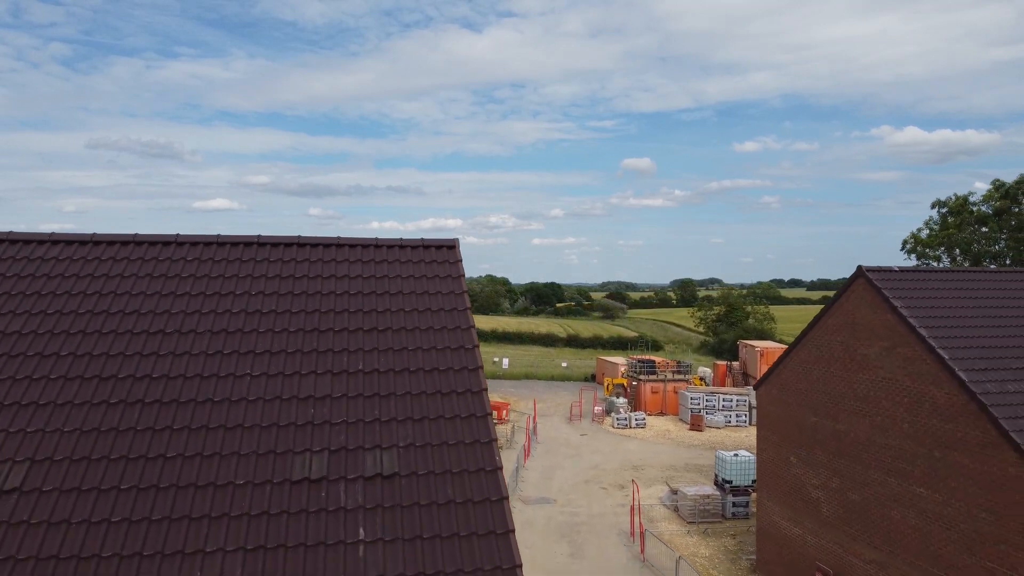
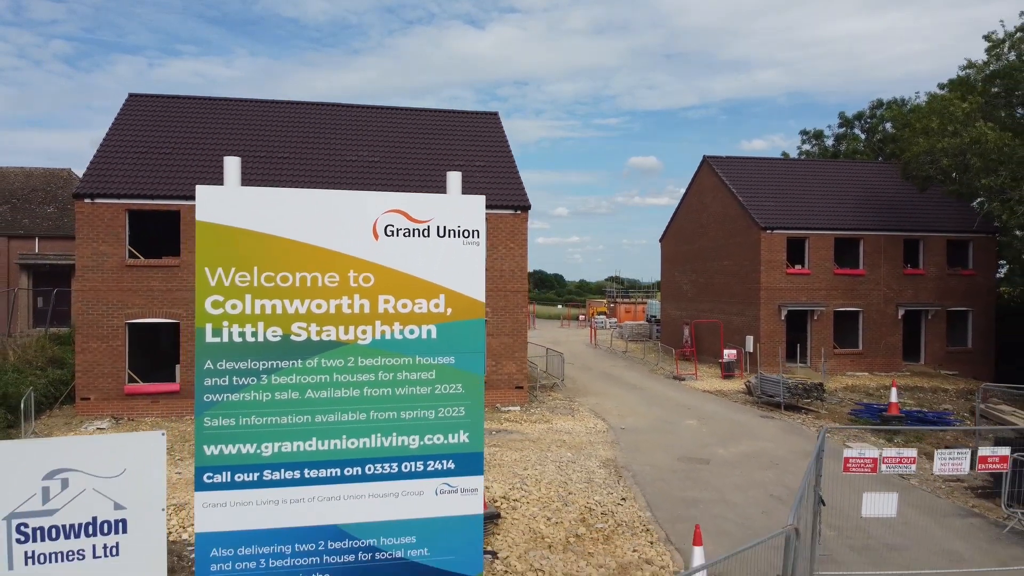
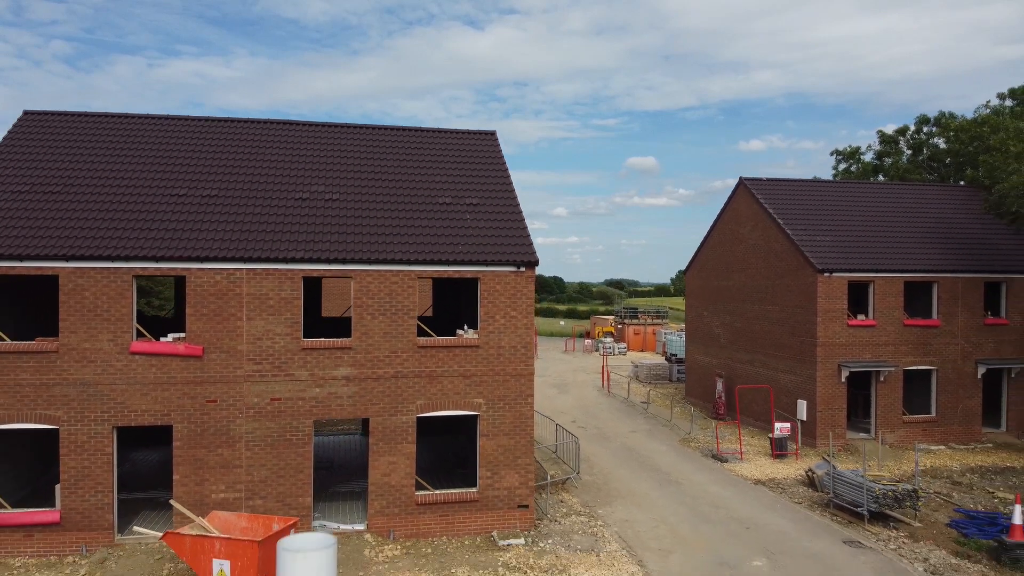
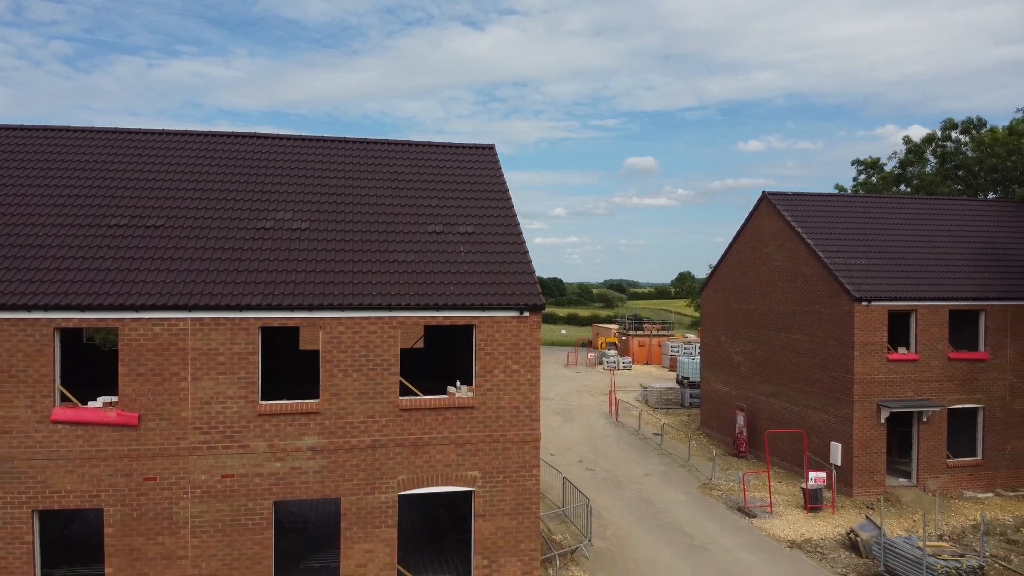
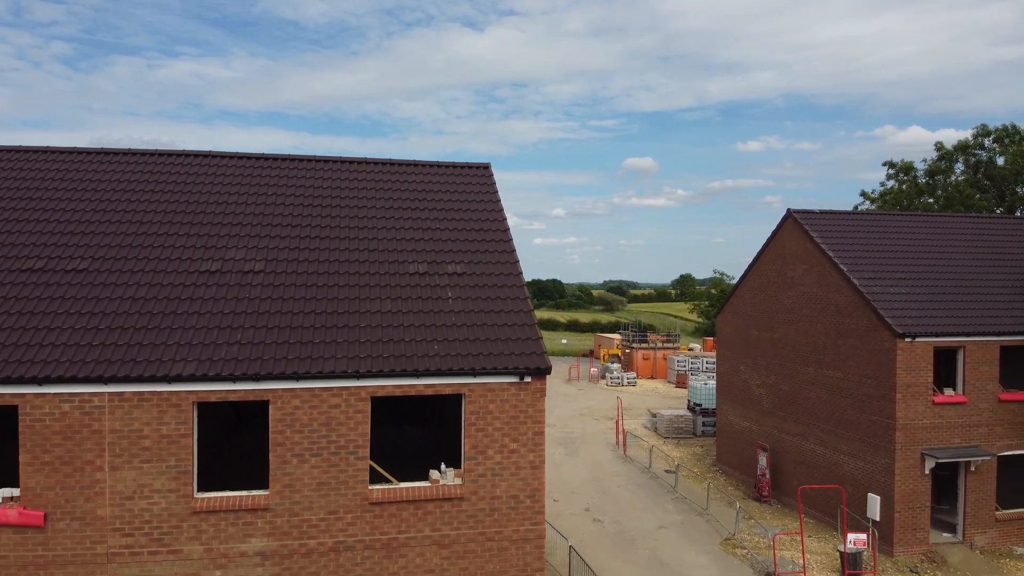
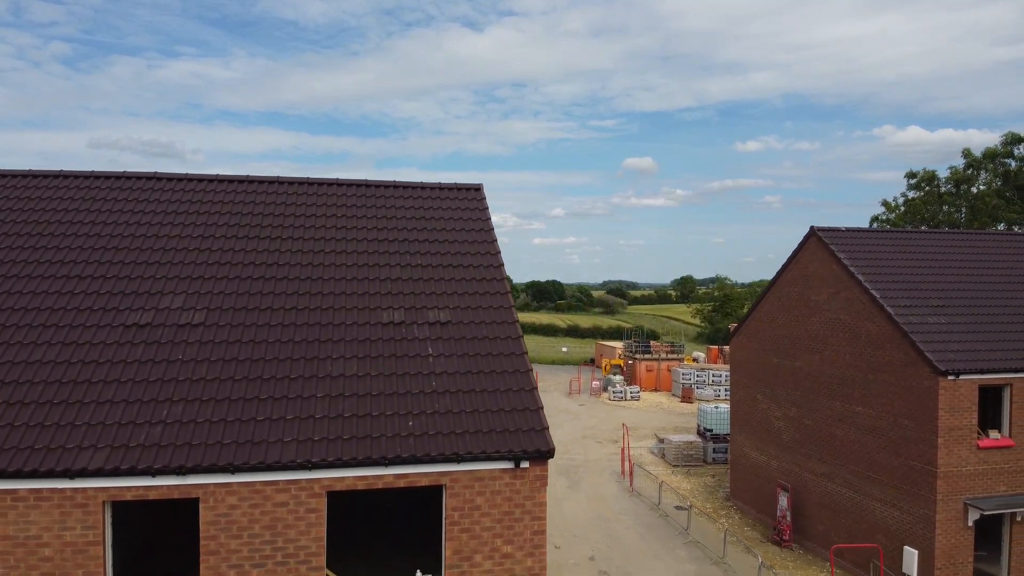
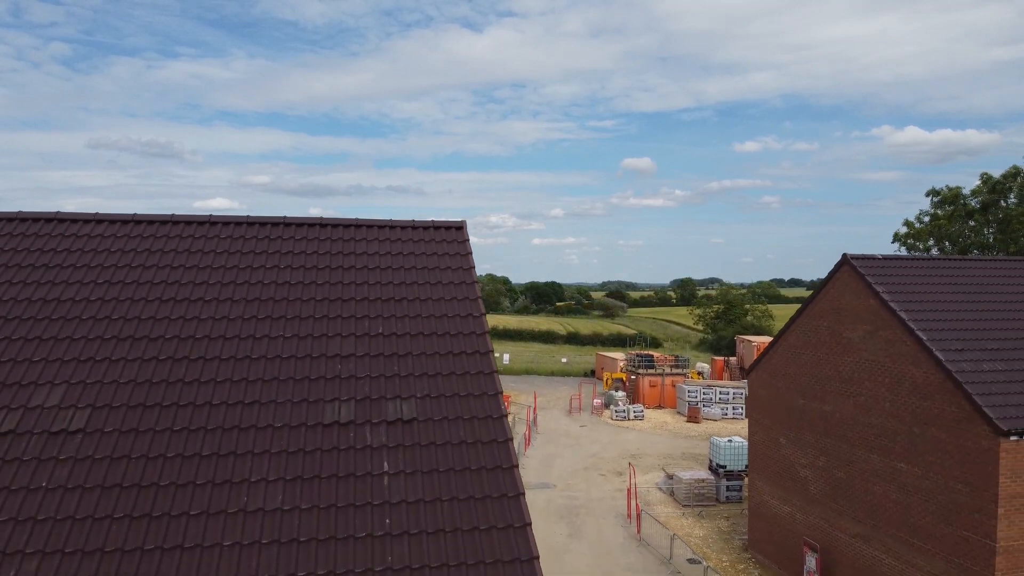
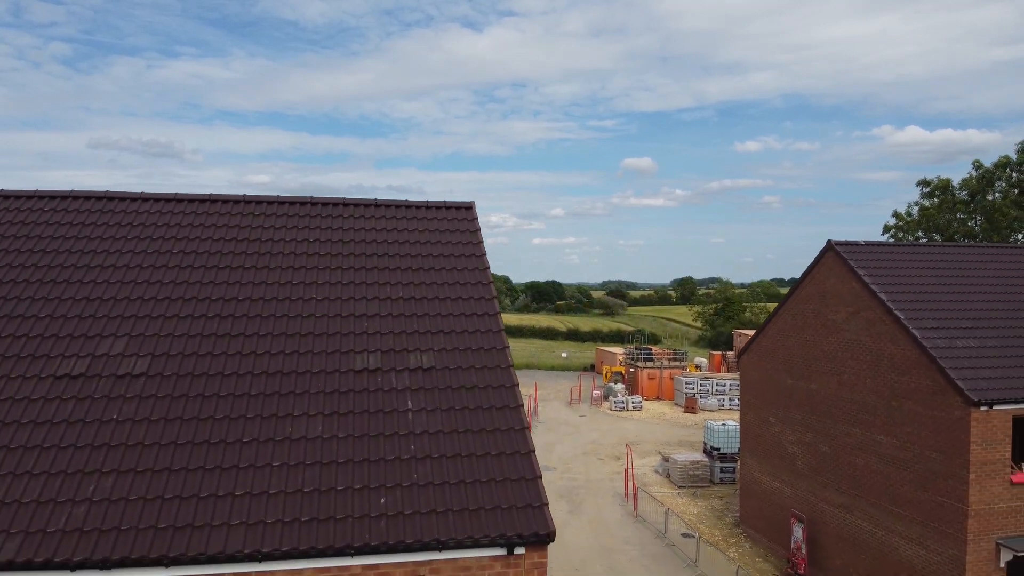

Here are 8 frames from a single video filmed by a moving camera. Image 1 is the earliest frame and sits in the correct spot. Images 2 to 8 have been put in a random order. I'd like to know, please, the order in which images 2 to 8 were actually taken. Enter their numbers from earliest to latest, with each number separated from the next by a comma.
7, 8, 6, 5, 4, 3, 2
